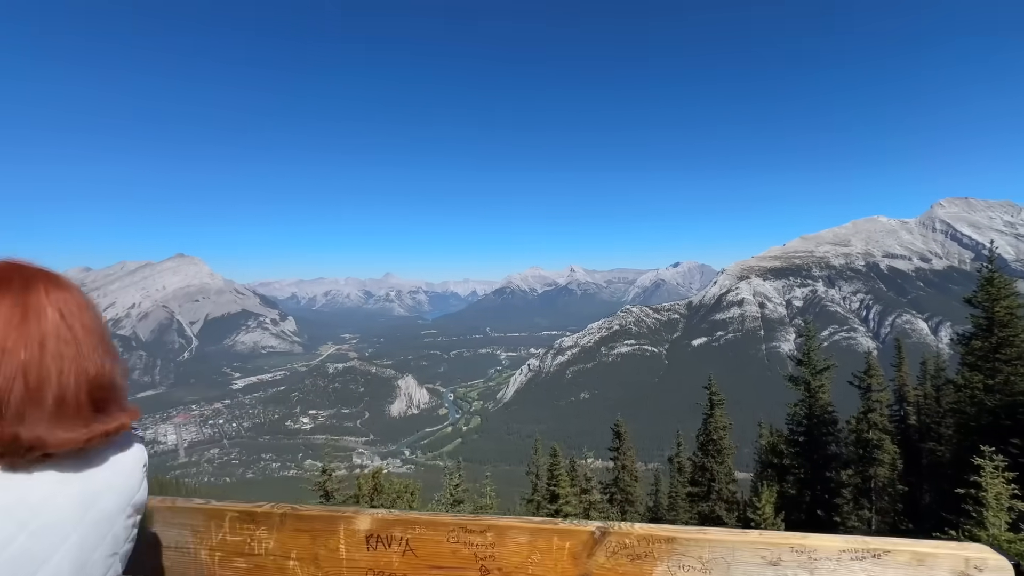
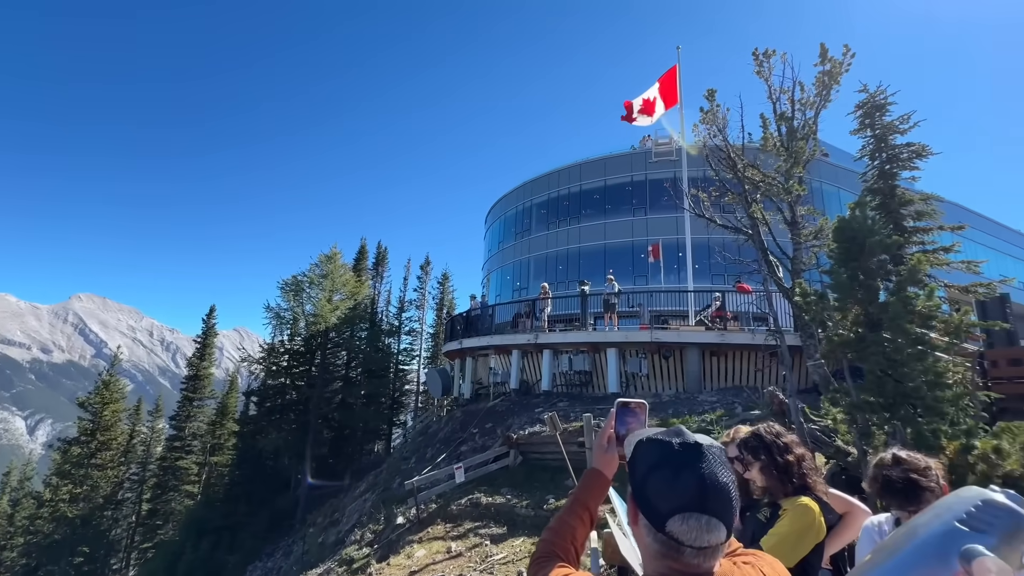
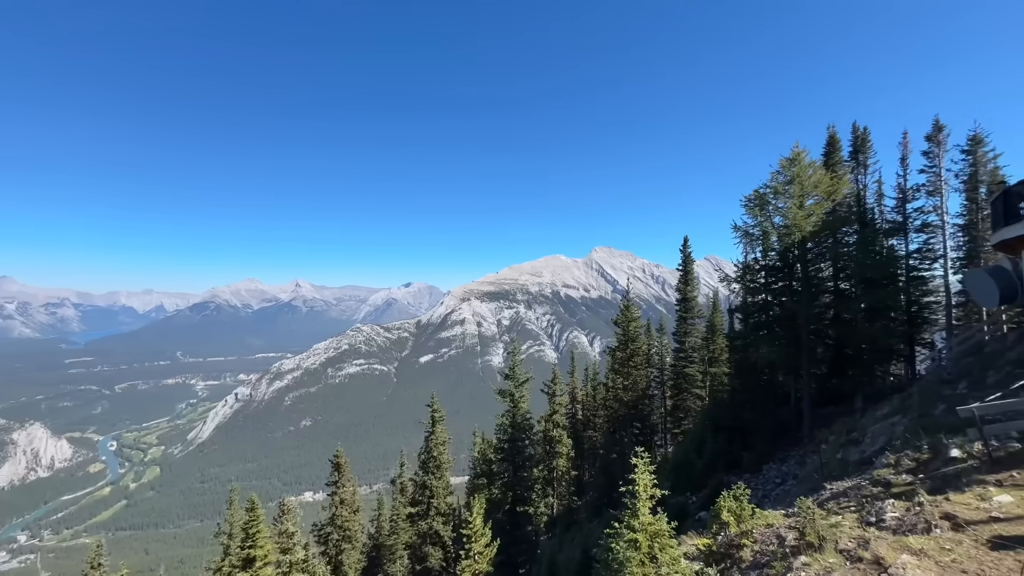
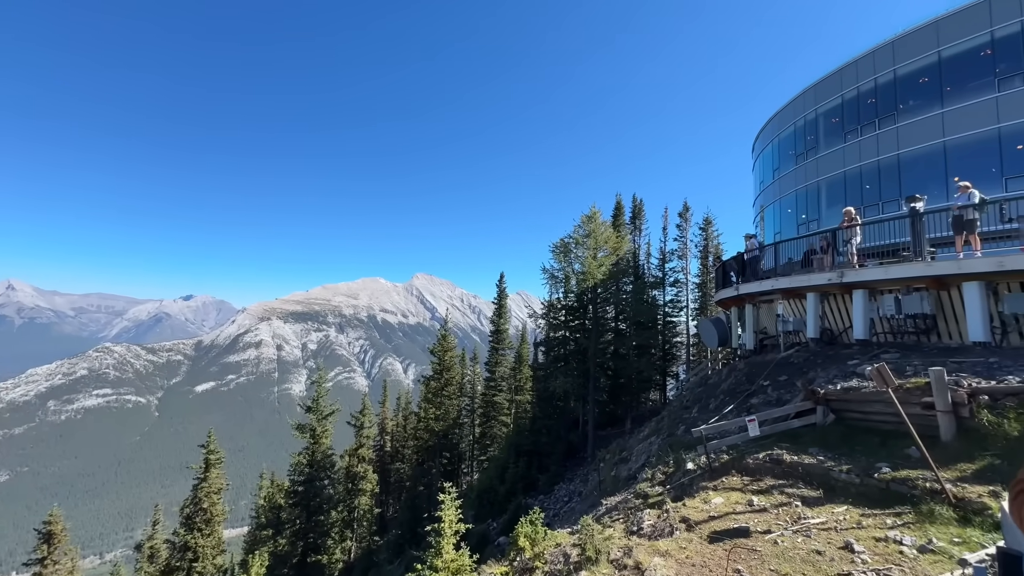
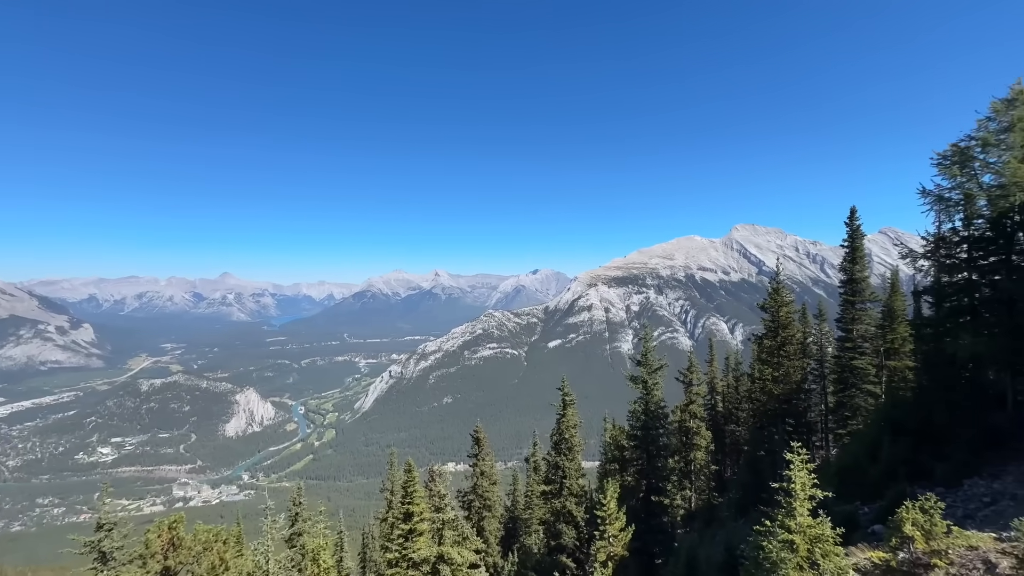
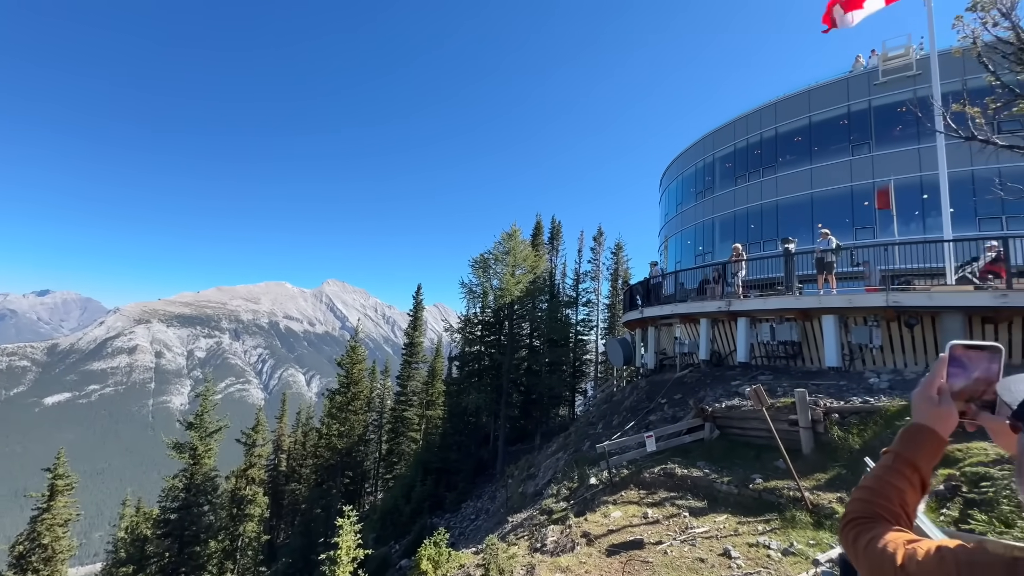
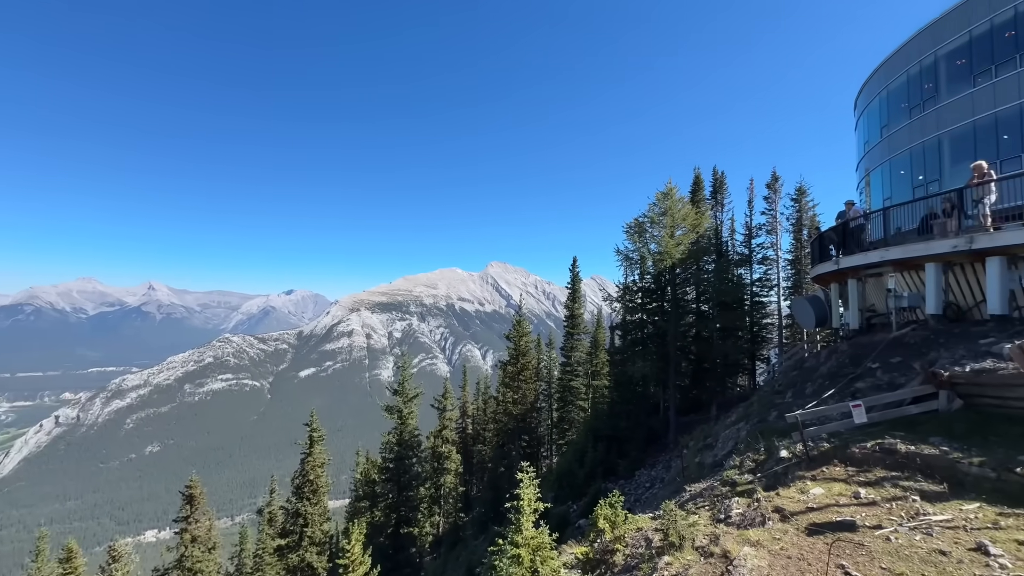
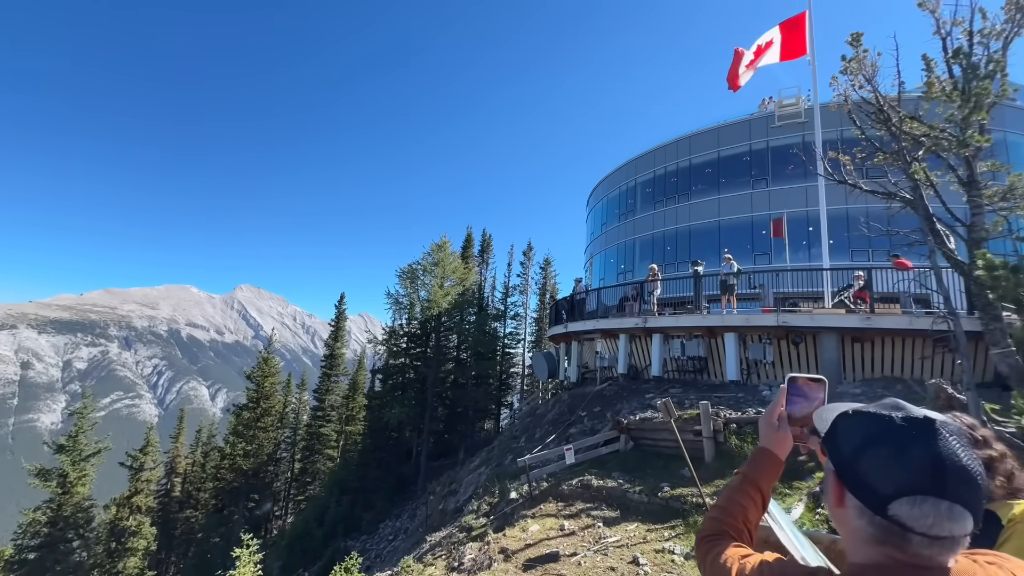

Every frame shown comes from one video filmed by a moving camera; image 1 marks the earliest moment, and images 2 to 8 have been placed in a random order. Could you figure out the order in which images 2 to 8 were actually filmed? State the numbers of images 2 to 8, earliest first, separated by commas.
5, 3, 7, 4, 6, 8, 2
